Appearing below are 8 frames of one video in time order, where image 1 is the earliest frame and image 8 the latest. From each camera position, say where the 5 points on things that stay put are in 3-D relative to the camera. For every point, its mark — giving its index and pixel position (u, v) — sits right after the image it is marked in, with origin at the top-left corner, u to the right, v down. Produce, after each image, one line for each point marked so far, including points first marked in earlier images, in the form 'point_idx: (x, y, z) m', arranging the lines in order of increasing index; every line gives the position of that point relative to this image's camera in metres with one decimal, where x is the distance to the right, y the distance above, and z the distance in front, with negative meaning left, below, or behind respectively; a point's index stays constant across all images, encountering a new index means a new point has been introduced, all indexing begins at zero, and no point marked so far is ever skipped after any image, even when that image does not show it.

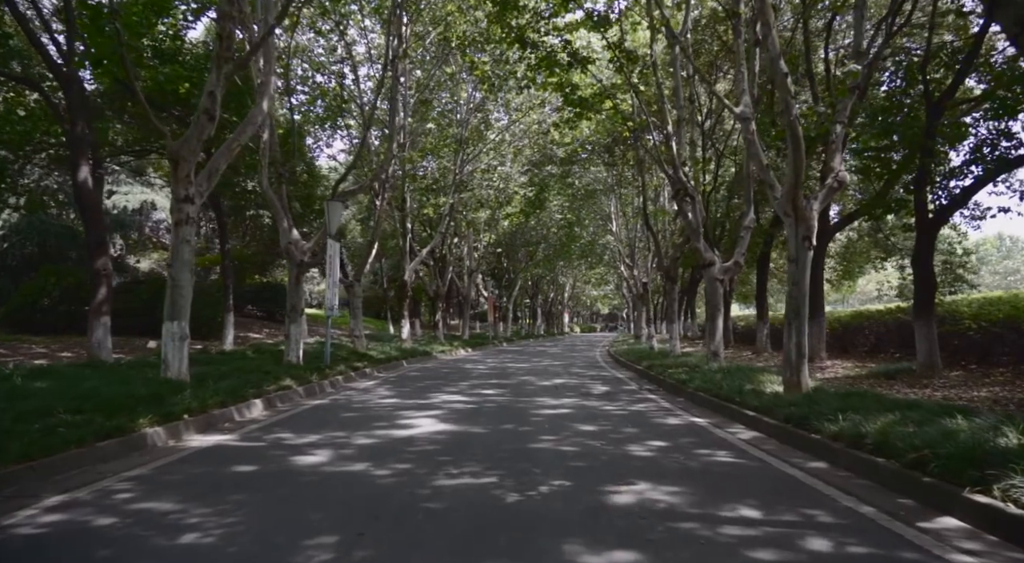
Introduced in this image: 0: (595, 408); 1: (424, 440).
0: (+1.4, -2.1, +11.4) m
1: (-1.0, -1.9, +8.2) m
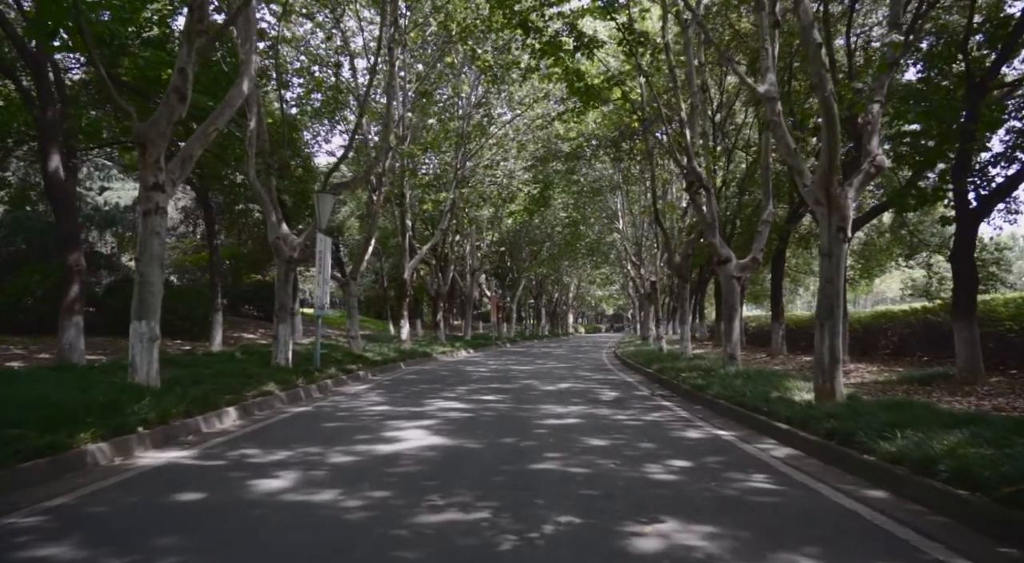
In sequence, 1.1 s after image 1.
0: (+1.4, -2.0, +10.3) m
1: (-1.0, -1.8, +7.1) m
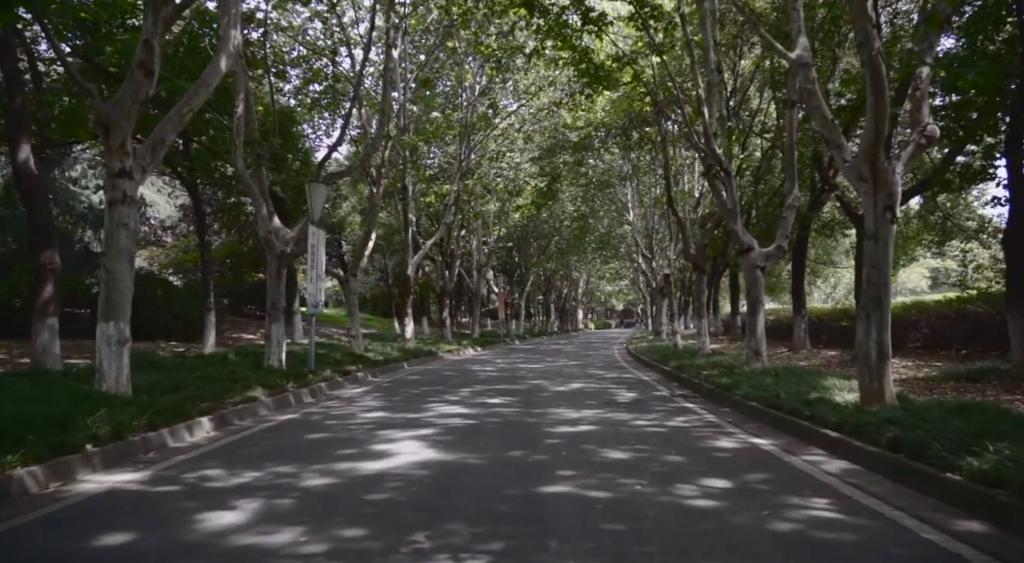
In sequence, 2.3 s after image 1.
0: (+1.5, -1.9, +9.2) m
1: (-1.0, -1.7, +6.1) m
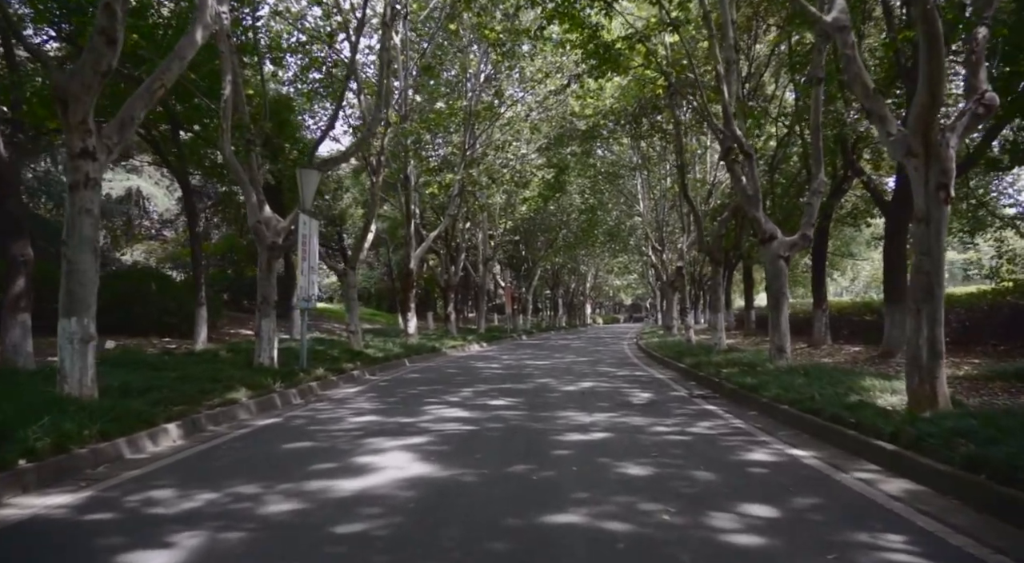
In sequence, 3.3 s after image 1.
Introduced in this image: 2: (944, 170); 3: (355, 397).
0: (+1.6, -1.7, +8.2) m
1: (-1.0, -1.6, +5.1) m
2: (+4.7, +1.2, +7.7) m
3: (-2.7, -2.0, +12.2) m
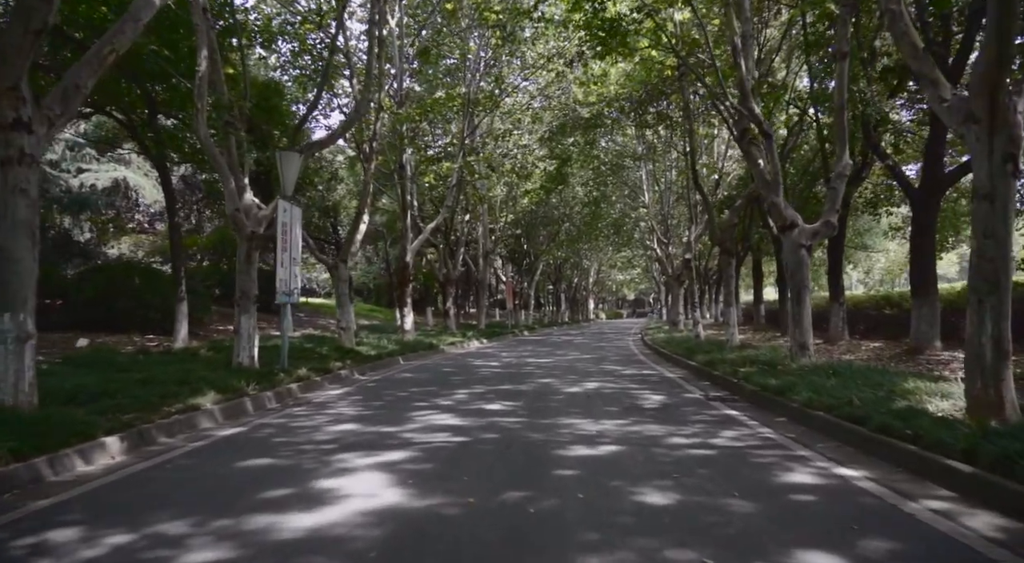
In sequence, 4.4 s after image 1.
0: (+1.5, -1.6, +7.1) m
1: (-1.0, -1.5, +4.0) m
2: (+4.7, +1.3, +6.6) m
3: (-2.8, -1.9, +11.1) m
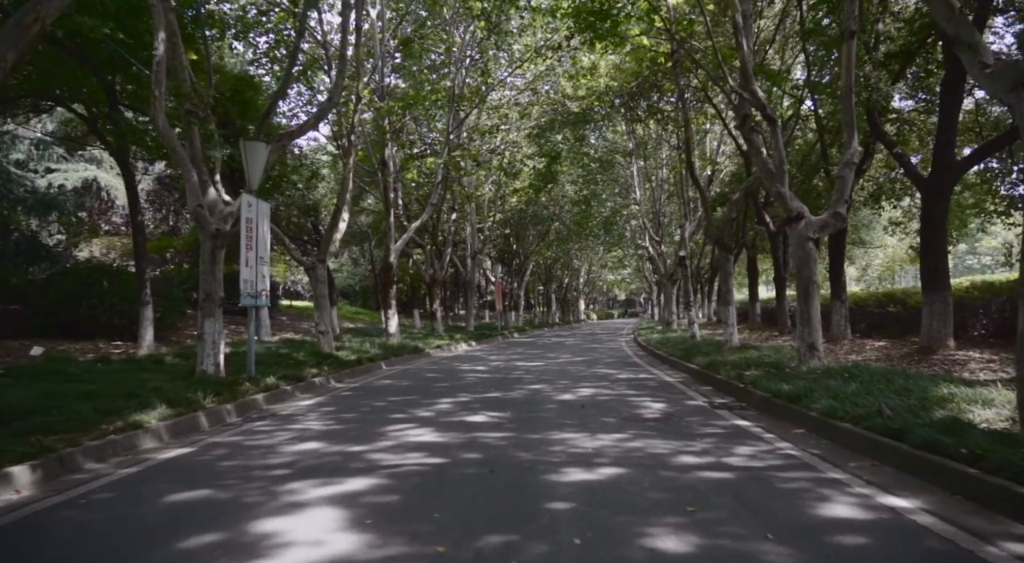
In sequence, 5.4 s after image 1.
0: (+1.4, -1.6, +6.2) m
1: (-1.1, -1.5, +3.0) m
2: (+4.5, +1.4, +5.7) m
3: (-3.0, -1.9, +10.1) m
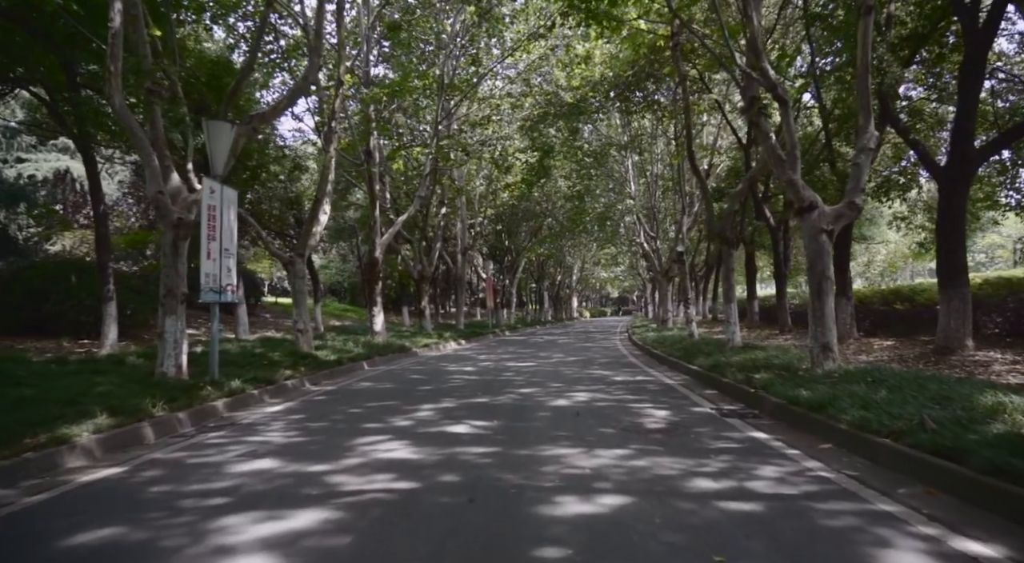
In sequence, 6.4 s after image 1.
0: (+1.2, -1.5, +5.2) m
1: (-1.2, -1.4, +2.0) m
2: (+4.4, +1.5, +4.7) m
3: (-3.1, -1.8, +9.1) m
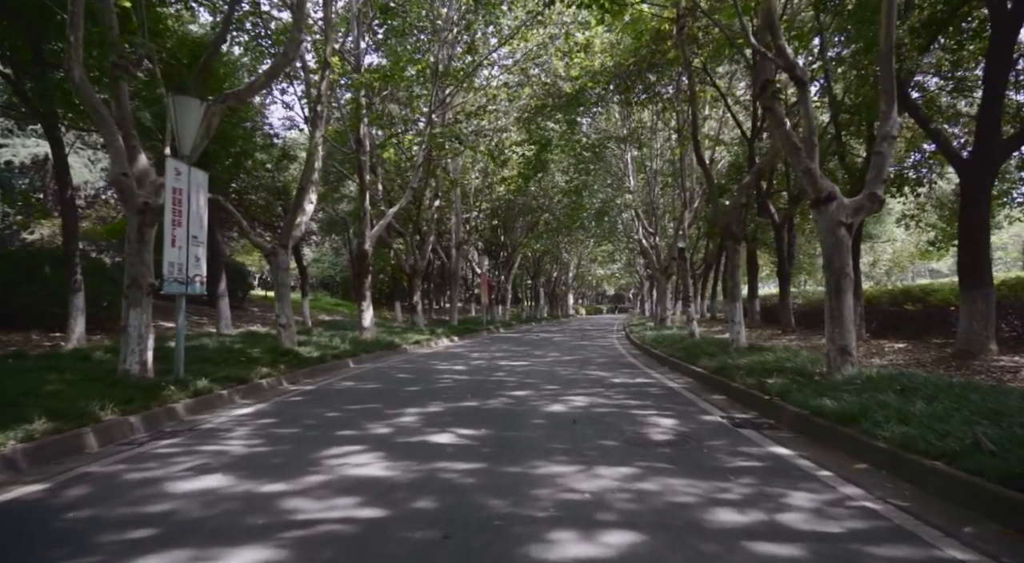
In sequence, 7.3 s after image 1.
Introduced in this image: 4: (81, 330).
0: (+1.2, -1.5, +4.3) m
1: (-1.3, -1.4, +1.2) m
2: (+4.4, +1.5, +3.9) m
3: (-3.2, -1.7, +8.2) m
4: (-8.8, -1.0, +14.4) m
